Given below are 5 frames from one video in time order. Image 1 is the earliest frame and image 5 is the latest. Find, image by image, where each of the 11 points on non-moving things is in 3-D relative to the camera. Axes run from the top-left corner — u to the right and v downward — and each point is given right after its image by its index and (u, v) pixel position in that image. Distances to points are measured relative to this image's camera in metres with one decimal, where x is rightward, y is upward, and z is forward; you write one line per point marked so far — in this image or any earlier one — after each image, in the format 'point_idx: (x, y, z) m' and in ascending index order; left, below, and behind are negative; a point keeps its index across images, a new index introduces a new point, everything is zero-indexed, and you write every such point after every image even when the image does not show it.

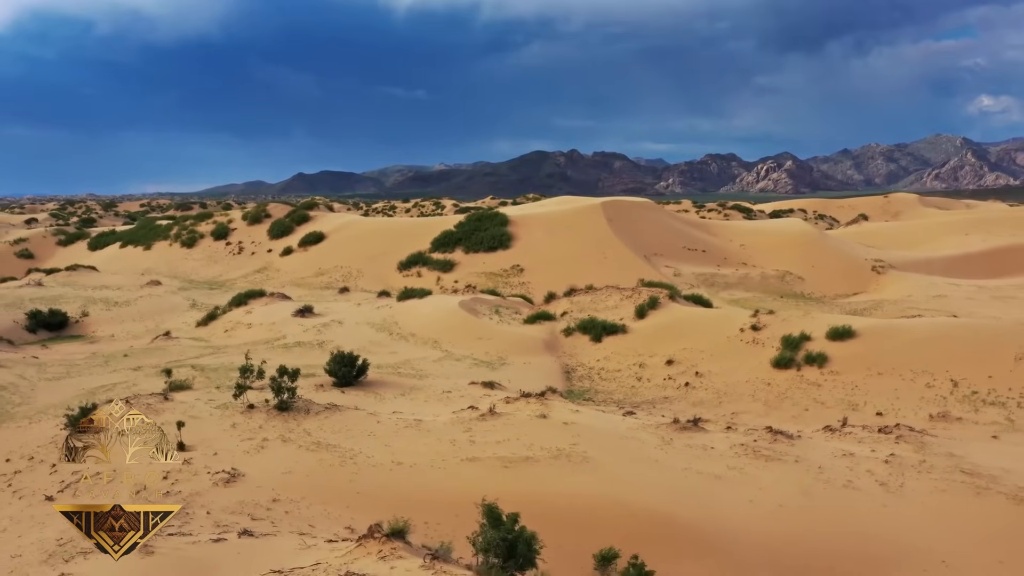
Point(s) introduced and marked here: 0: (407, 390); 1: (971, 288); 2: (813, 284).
0: (-1.6, -1.6, +9.1) m
1: (+12.4, 0.0, +15.8) m
2: (+8.7, +0.1, +16.9) m
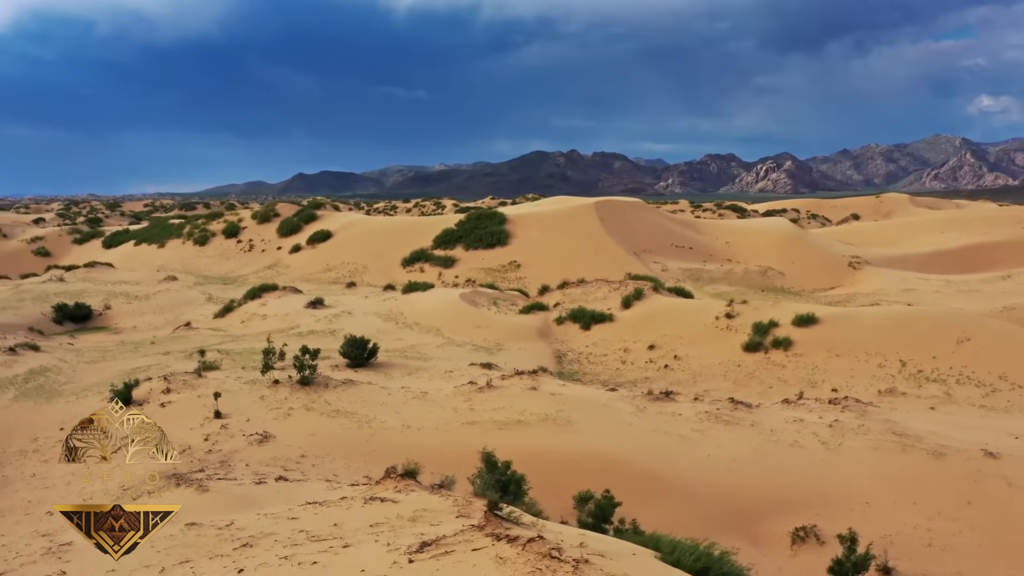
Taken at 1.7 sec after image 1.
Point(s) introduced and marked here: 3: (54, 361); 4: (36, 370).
0: (-1.7, -1.4, +10.1) m
1: (+12.3, +0.2, +16.8) m
2: (+8.6, +0.3, +18.0) m
3: (-9.1, -1.4, +11.6) m
4: (-8.9, -1.5, +10.9) m
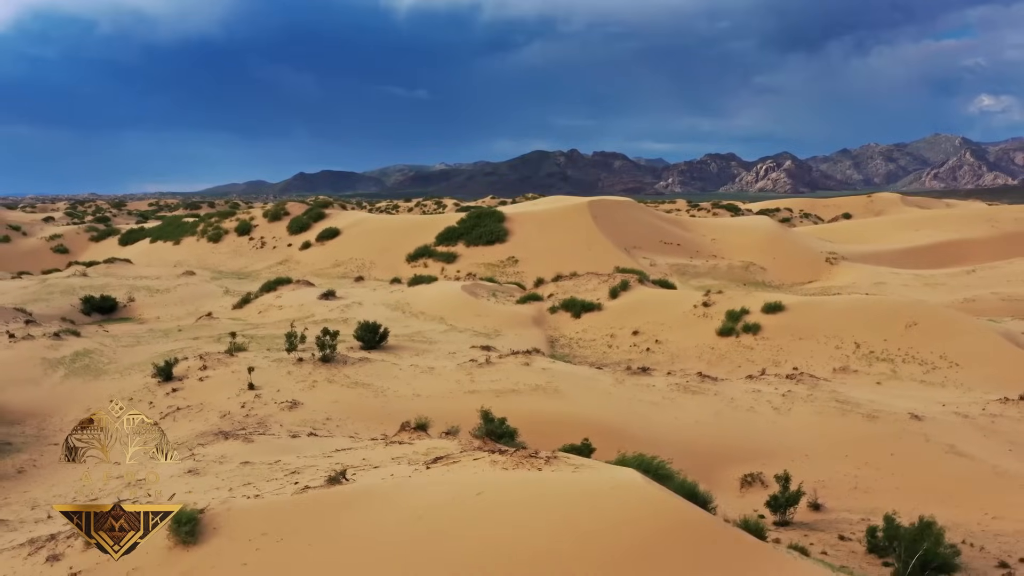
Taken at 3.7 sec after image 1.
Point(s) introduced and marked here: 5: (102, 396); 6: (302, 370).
0: (-1.8, -1.2, +11.3) m
1: (+12.3, +0.4, +18.0) m
2: (+8.6, +0.5, +19.2) m
3: (-9.1, -1.2, +12.8) m
4: (-8.9, -1.3, +12.1) m
5: (-7.2, -1.9, +10.2) m
6: (-3.6, -1.4, +9.9) m
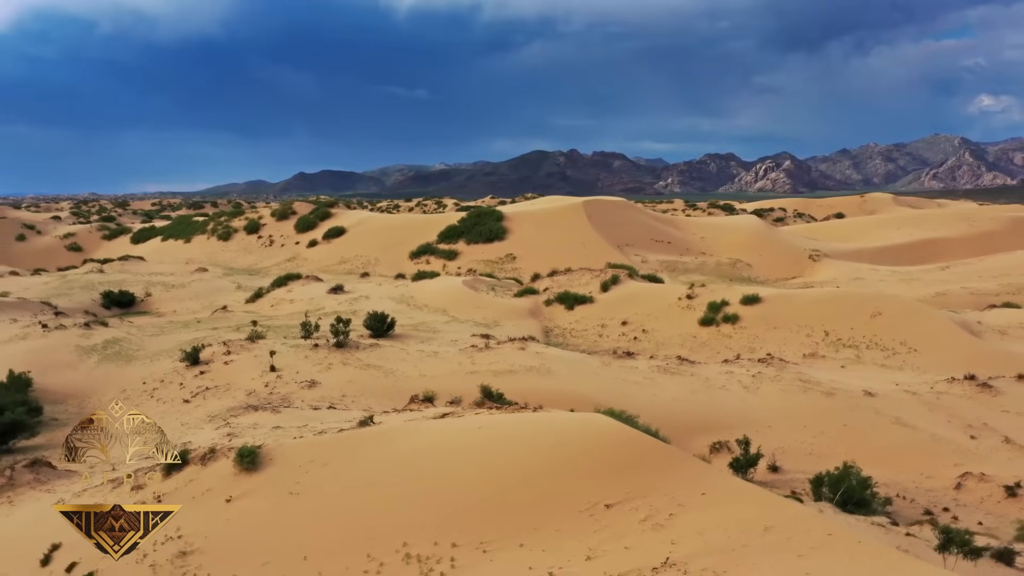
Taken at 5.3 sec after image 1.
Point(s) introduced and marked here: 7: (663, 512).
0: (-1.8, -1.1, +12.3) m
1: (+12.2, +0.5, +19.0) m
2: (+8.5, +0.6, +20.1) m
3: (-9.2, -1.1, +13.8) m
4: (-9.0, -1.2, +13.1) m
5: (-7.3, -1.7, +11.2) m
6: (-3.6, -1.2, +10.9) m
7: (+1.0, -1.4, +3.8) m
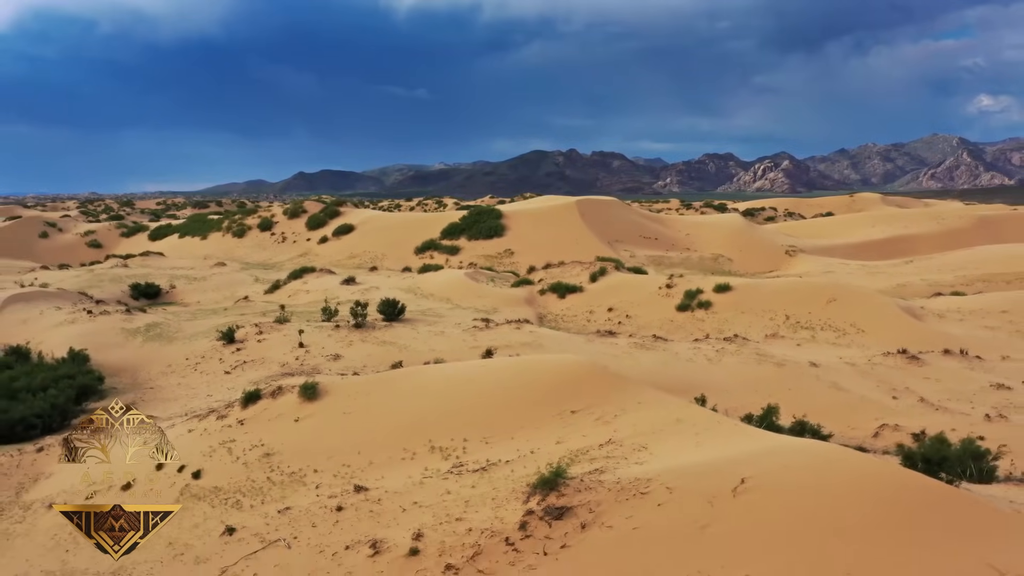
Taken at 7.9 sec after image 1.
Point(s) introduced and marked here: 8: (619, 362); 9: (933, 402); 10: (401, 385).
0: (-1.9, -0.8, +13.9) m
1: (+12.1, +0.8, +20.6) m
2: (+8.5, +0.9, +21.7) m
3: (-9.2, -0.8, +15.3) m
4: (-9.1, -0.9, +14.6) m
5: (-7.3, -1.5, +12.8) m
6: (-3.7, -1.0, +12.5) m
7: (+0.9, -1.2, +5.3) m
8: (+2.0, -1.4, +11.0) m
9: (+6.9, -1.9, +9.6) m
10: (-1.2, -1.1, +6.4) m
